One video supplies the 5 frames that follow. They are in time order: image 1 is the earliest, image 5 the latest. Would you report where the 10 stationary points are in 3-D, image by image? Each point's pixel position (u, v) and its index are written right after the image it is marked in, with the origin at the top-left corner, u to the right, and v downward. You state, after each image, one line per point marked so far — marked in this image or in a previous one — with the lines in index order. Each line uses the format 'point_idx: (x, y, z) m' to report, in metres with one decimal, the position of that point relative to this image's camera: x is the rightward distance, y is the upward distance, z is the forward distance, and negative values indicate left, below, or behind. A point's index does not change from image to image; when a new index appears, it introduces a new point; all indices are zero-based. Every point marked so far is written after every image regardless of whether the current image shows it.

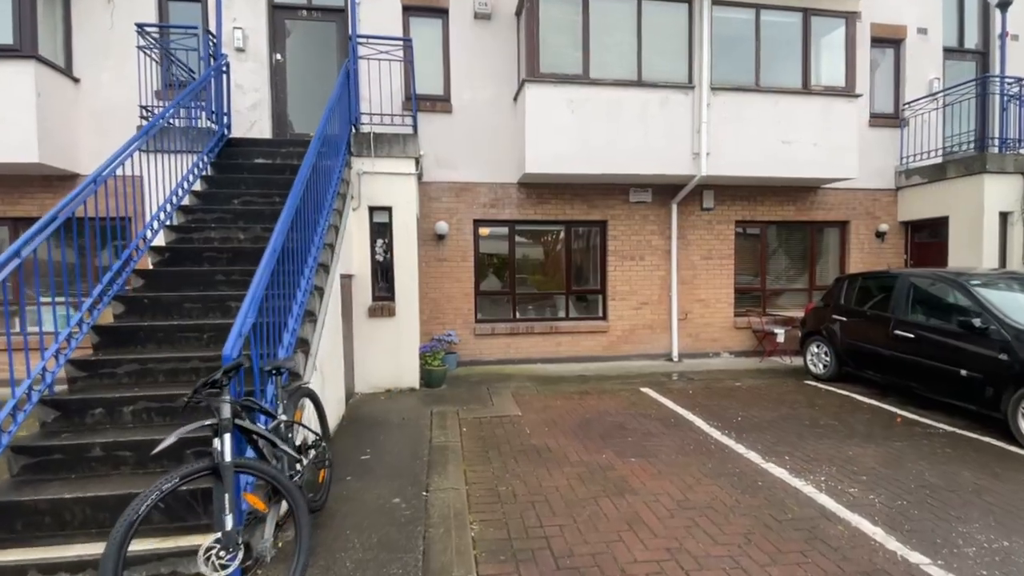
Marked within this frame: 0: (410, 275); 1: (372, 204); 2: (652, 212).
0: (-1.4, +0.2, +6.8) m
1: (-1.9, +1.1, +6.7) m
2: (+2.5, +1.3, +8.8) m
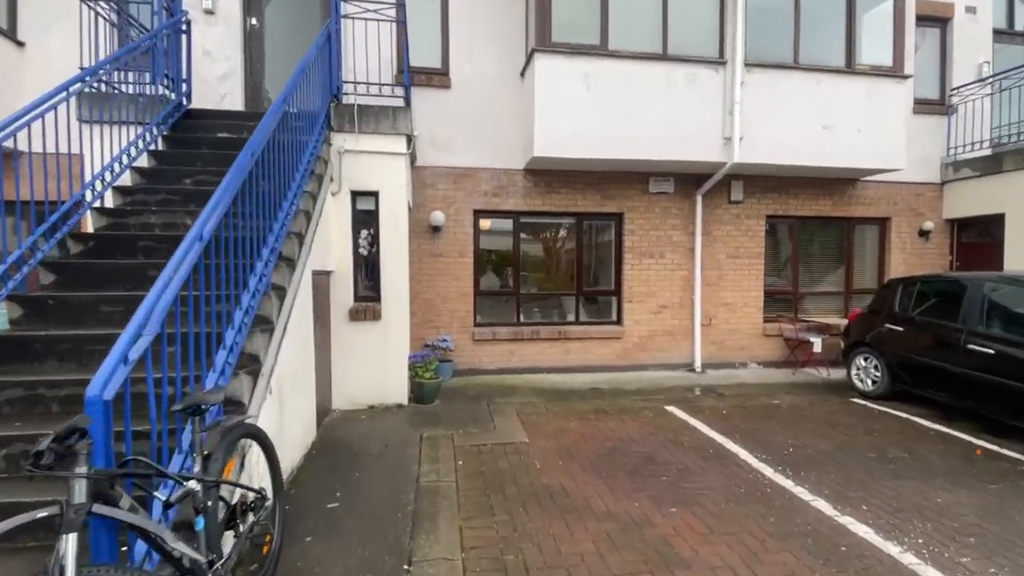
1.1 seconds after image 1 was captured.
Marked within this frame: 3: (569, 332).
0: (-1.3, +0.2, +5.8) m
1: (-1.8, +1.1, +5.7) m
2: (+2.5, +1.3, +7.9) m
3: (+0.9, -0.7, +7.6) m
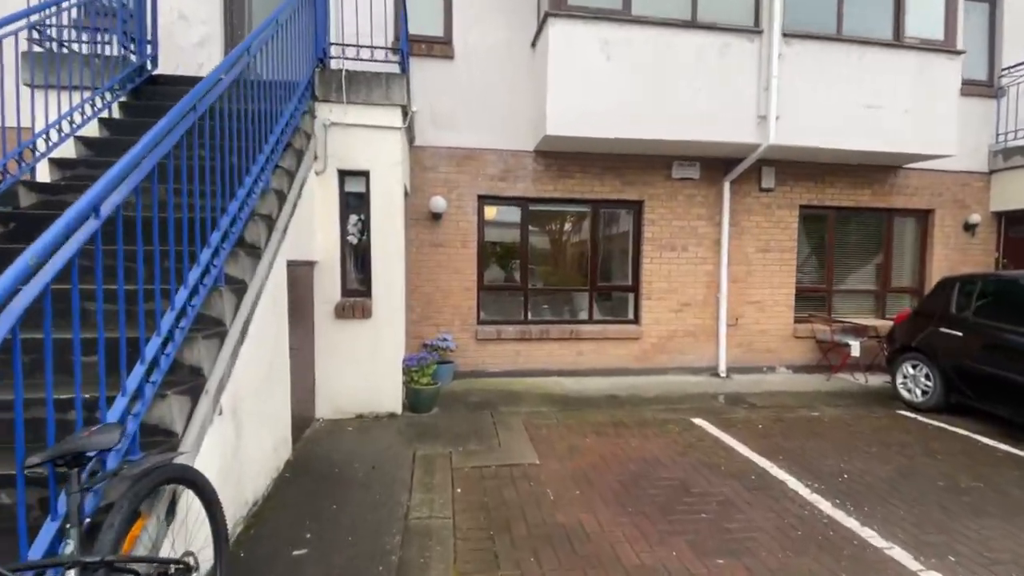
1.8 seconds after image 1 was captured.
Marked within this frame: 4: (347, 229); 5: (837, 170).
0: (-1.2, +0.2, +5.1) m
1: (-1.7, +1.2, +5.0) m
2: (+2.7, +1.4, +7.1) m
3: (+0.9, -0.6, +6.9) m
4: (-1.7, +0.6, +5.2) m
5: (+4.8, +1.7, +7.5) m
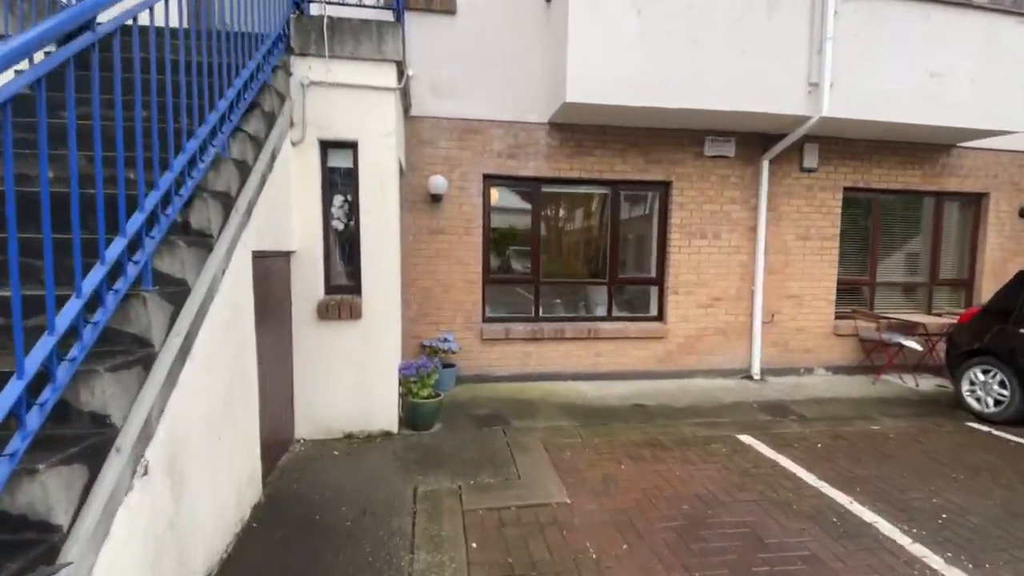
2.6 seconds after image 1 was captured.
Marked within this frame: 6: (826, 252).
0: (-1.1, +0.3, +4.2) m
1: (-1.5, +1.2, +4.1) m
2: (+2.8, +1.5, +6.3) m
3: (+1.1, -0.5, +6.1) m
4: (-1.5, +0.6, +4.3) m
5: (+4.9, +1.8, +6.7) m
6: (+4.1, +0.5, +6.6) m
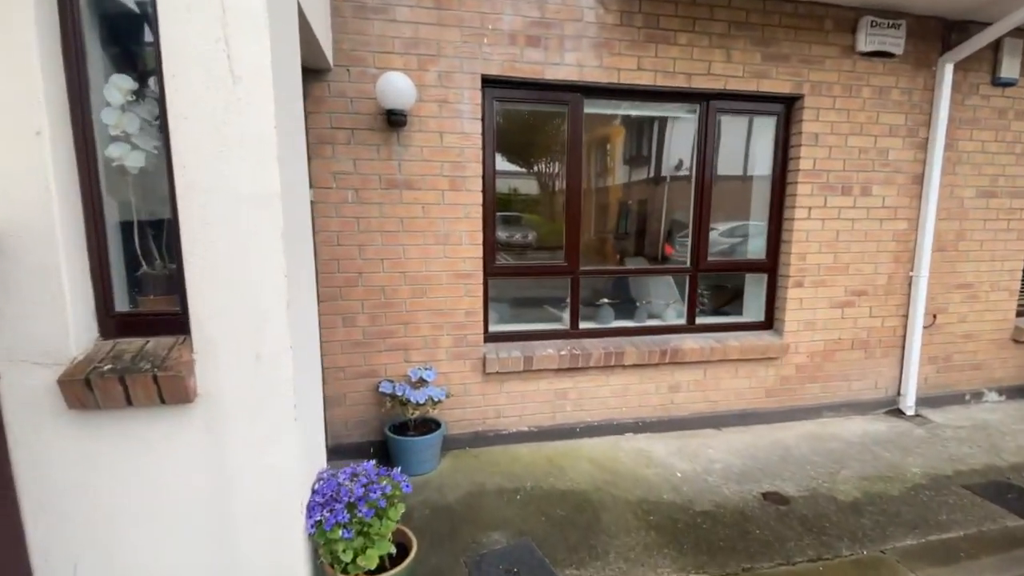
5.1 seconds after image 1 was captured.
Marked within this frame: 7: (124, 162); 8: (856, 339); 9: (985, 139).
0: (-0.8, +0.2, +1.6) m
1: (-1.3, +1.1, +1.4) m
2: (+2.9, +1.6, +3.8) m
3: (+1.2, -0.5, +3.6) m
4: (-1.3, +0.5, +1.6) m
5: (+5.0, +2.0, +4.2) m
6: (+4.2, +0.6, +4.2) m
7: (-1.3, +0.4, +1.7) m
8: (+2.7, -0.4, +4.0) m
9: (+3.8, +1.2, +4.0) m
